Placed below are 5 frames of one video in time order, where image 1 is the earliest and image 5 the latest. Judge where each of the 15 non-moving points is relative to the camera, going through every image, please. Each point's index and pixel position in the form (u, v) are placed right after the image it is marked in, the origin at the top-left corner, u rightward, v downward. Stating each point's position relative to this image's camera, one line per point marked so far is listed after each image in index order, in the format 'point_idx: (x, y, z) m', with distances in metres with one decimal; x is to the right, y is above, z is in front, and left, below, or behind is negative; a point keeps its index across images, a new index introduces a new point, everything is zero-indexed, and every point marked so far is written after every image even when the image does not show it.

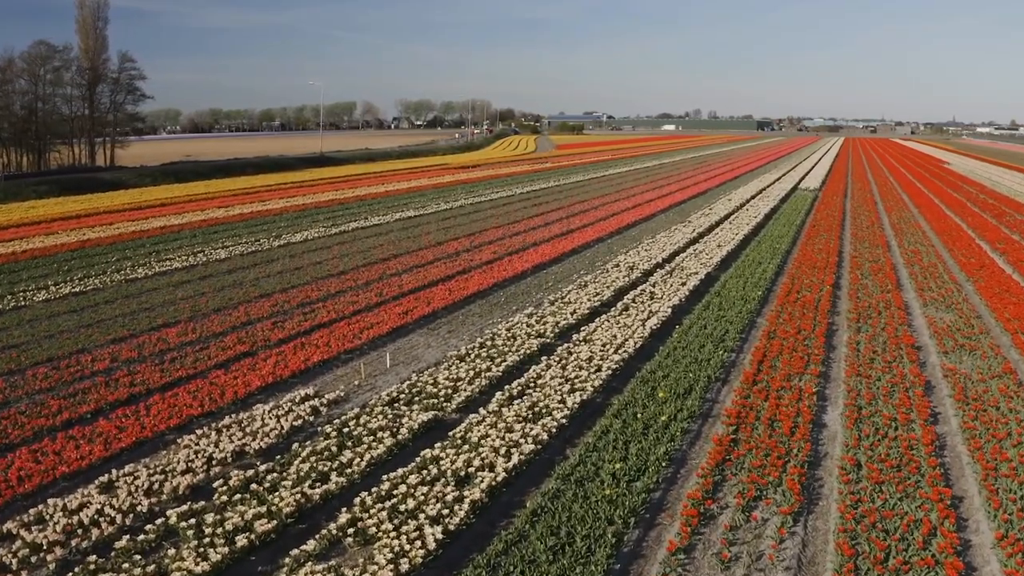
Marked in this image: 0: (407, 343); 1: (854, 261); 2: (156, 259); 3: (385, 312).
0: (-1.8, -0.9, +12.0) m
1: (+9.3, +0.8, +19.2) m
2: (-10.1, +0.8, +19.9) m
3: (-2.5, -0.5, +13.5) m
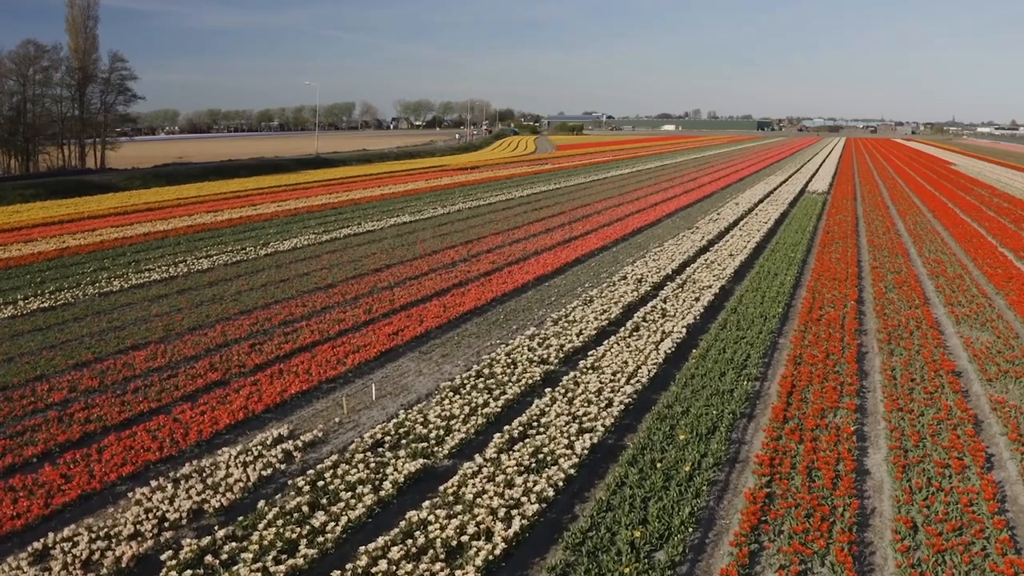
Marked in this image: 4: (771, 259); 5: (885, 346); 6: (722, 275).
0: (-1.8, -1.3, +10.9) m
1: (+9.3, +0.4, +18.1) m
2: (-10.1, +0.5, +18.8) m
3: (-2.5, -0.8, +12.4) m
4: (+7.0, +0.8, +19.0) m
5: (+6.5, -1.0, +12.2) m
6: (+5.0, +0.3, +16.6) m
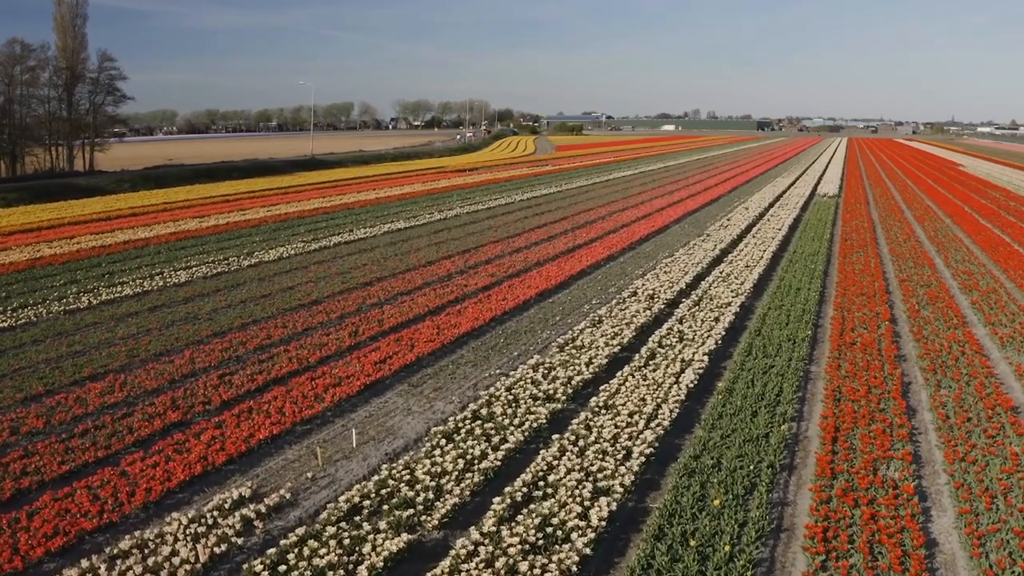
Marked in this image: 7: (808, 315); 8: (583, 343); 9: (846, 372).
0: (-1.8, -1.6, +9.5) m
1: (+9.3, +0.1, +16.8) m
2: (-10.1, +0.1, +17.5) m
3: (-2.5, -1.2, +11.1) m
4: (+7.0, +0.4, +17.7) m
5: (+6.5, -1.4, +10.9) m
6: (+5.0, -0.1, +15.3) m
7: (+5.8, -0.5, +13.6) m
8: (+1.2, -0.9, +11.6) m
9: (+5.1, -1.3, +10.8) m
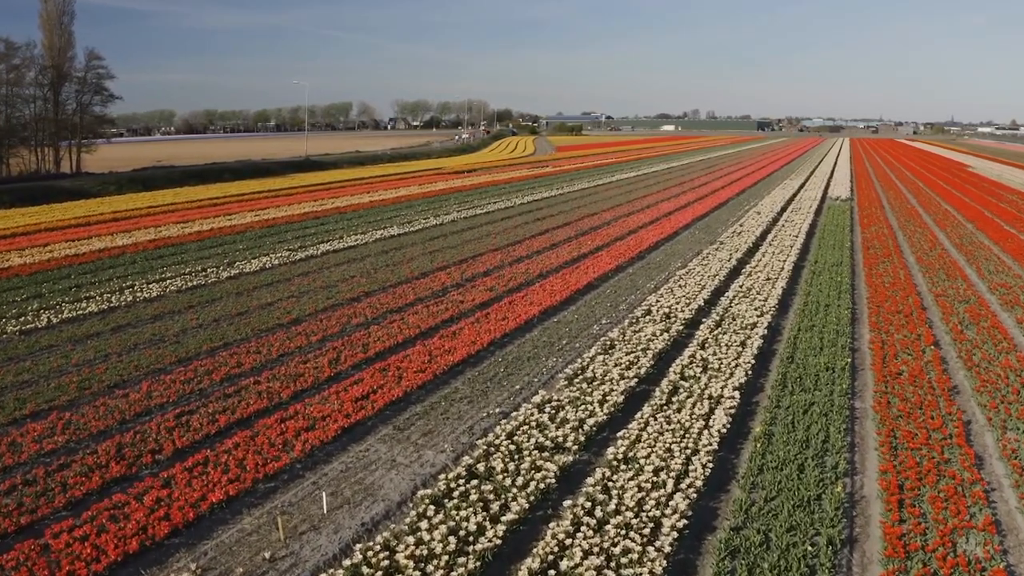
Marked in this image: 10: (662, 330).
0: (-1.8, -2.0, +8.1) m
1: (+9.4, -0.3, +15.4) m
2: (-10.1, -0.3, +16.1) m
3: (-2.4, -1.5, +9.7) m
4: (+7.1, +0.1, +16.3) m
5: (+6.5, -1.7, +9.5) m
6: (+5.0, -0.4, +13.9) m
7: (+5.8, -0.9, +12.2) m
8: (+1.2, -1.3, +10.2) m
9: (+5.2, -1.7, +9.4) m
10: (+2.6, -0.7, +12.3) m
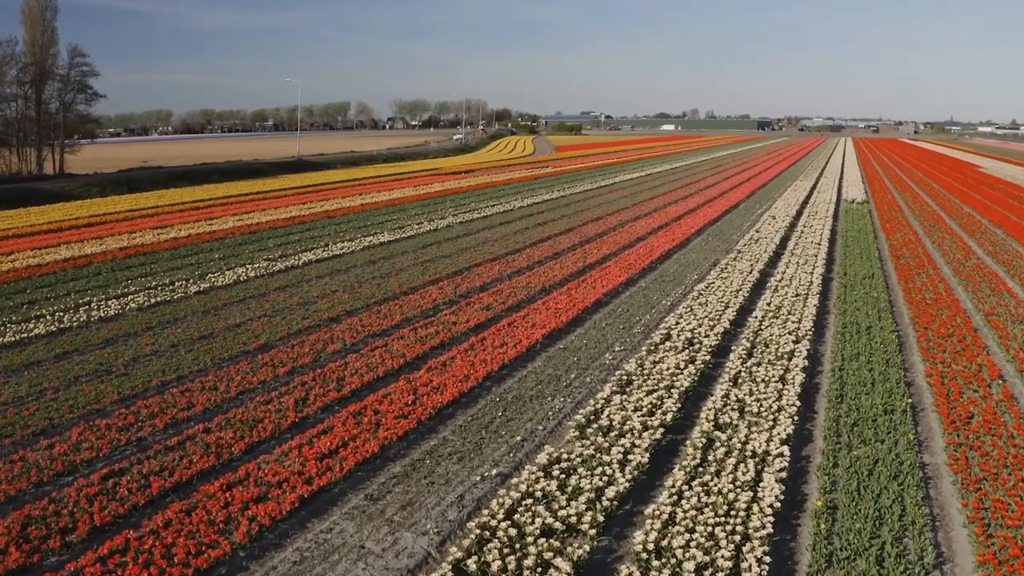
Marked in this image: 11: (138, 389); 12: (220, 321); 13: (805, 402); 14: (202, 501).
0: (-1.8, -2.4, +6.4) m
1: (+9.4, -0.6, +13.7) m
2: (-10.1, -0.6, +14.4) m
3: (-2.4, -1.9, +8.0) m
4: (+7.0, -0.3, +14.6) m
5: (+6.5, -2.1, +7.8) m
6: (+5.0, -0.8, +12.2) m
7: (+5.8, -1.2, +10.6) m
8: (+1.2, -1.6, +8.6) m
9: (+5.2, -2.0, +7.7) m
10: (+2.6, -1.1, +10.6) m
11: (-5.5, -1.5, +10.3) m
12: (-5.6, -0.7, +13.5) m
13: (+4.0, -1.6, +9.7) m
14: (-3.1, -2.1, +7.0) m
